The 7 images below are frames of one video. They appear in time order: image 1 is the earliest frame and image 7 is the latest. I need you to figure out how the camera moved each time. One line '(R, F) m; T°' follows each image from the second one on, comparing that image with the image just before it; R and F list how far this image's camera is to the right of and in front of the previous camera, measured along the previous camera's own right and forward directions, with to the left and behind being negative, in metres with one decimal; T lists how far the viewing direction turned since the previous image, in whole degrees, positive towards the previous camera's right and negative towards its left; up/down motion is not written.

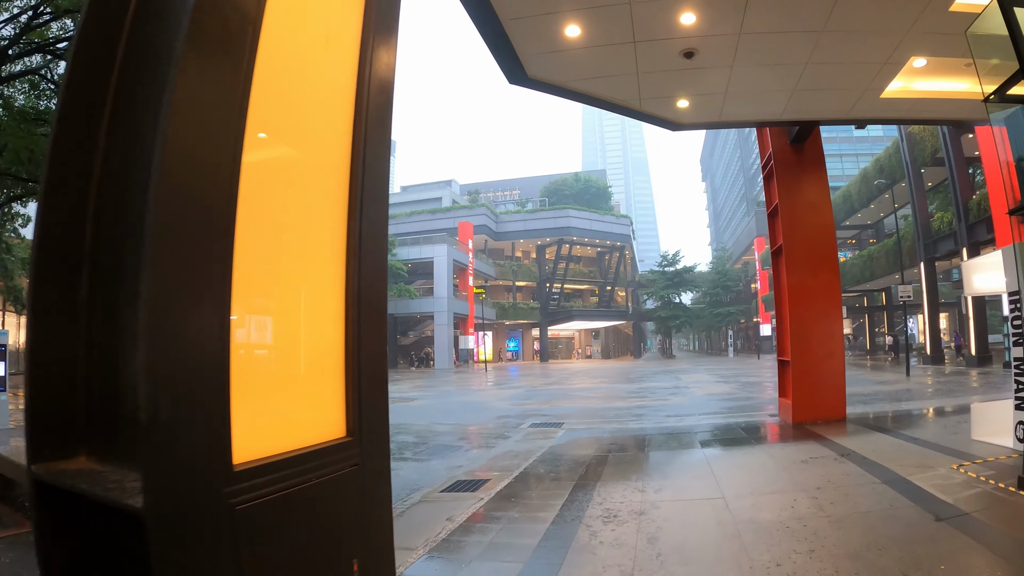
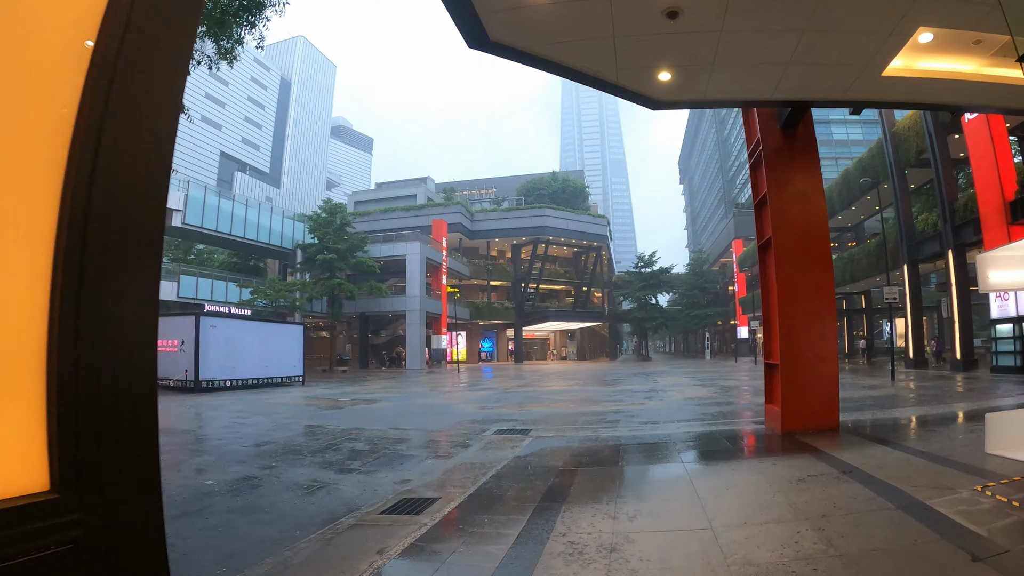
(+0.3, +1.0) m; +3°
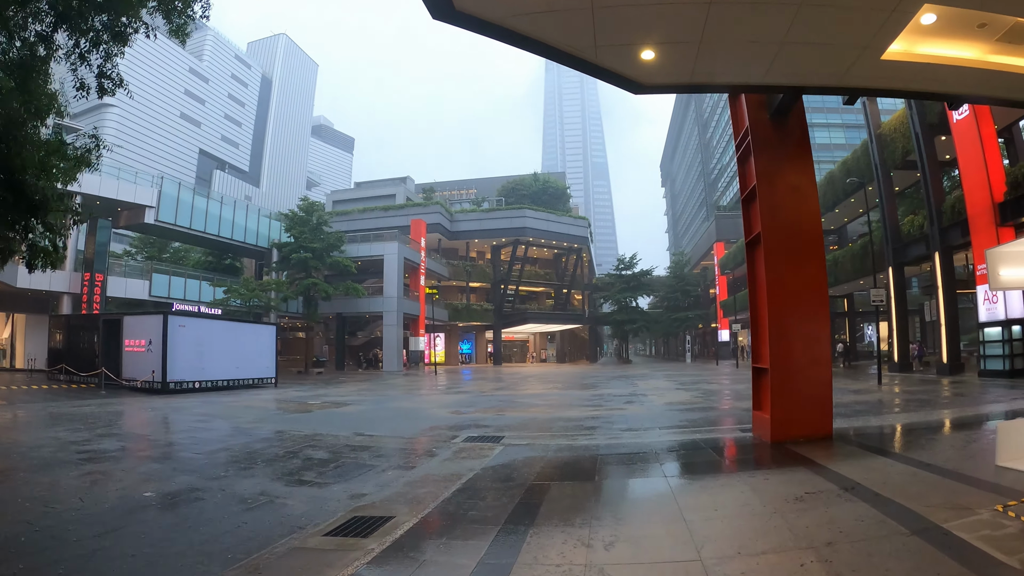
(+0.2, +0.7) m; +2°
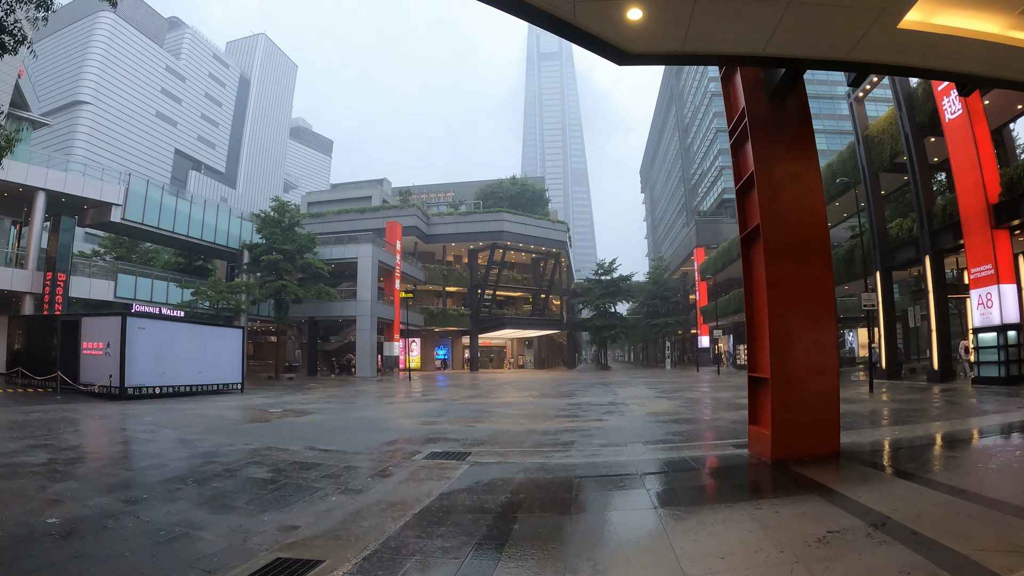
(+0.2, +1.0) m; +2°
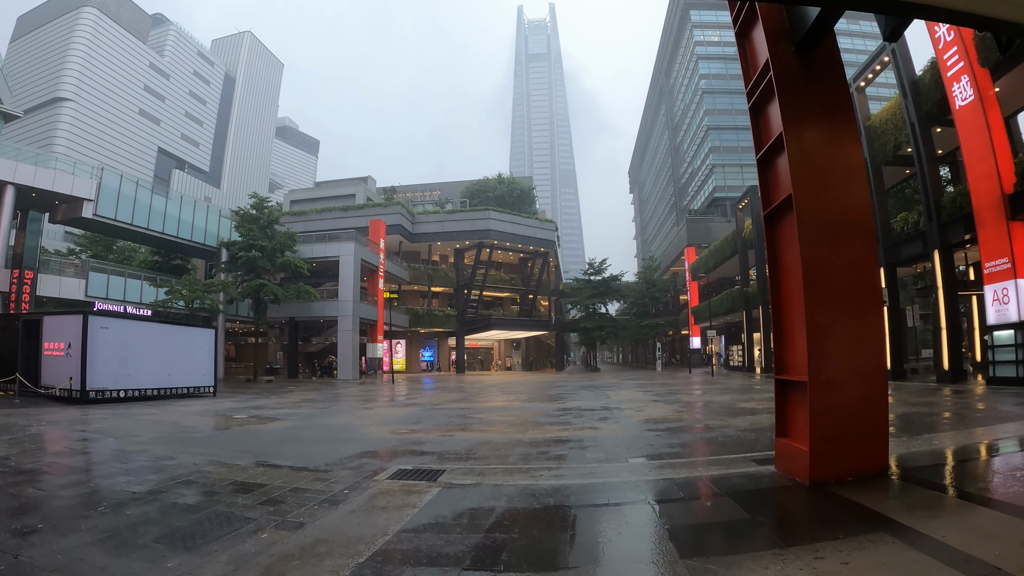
(+0.1, +1.3) m; +1°
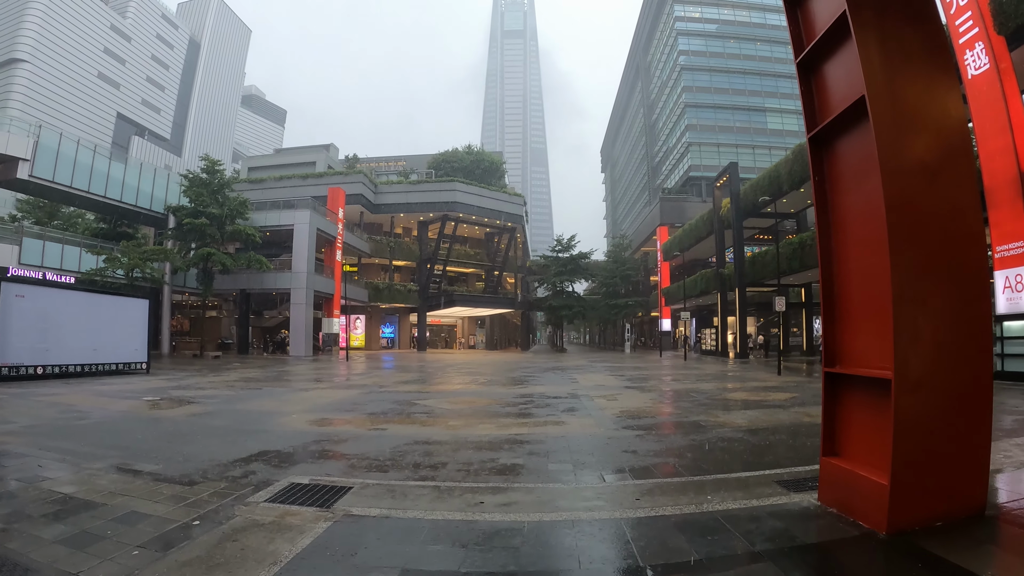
(+0.3, +2.0) m; +4°
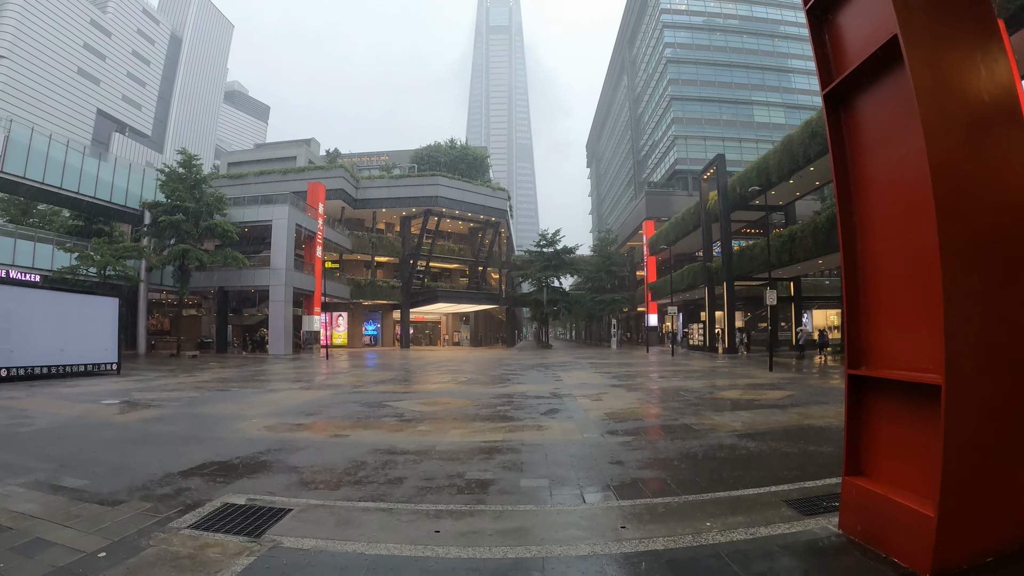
(+0.2, +0.7) m; +1°
